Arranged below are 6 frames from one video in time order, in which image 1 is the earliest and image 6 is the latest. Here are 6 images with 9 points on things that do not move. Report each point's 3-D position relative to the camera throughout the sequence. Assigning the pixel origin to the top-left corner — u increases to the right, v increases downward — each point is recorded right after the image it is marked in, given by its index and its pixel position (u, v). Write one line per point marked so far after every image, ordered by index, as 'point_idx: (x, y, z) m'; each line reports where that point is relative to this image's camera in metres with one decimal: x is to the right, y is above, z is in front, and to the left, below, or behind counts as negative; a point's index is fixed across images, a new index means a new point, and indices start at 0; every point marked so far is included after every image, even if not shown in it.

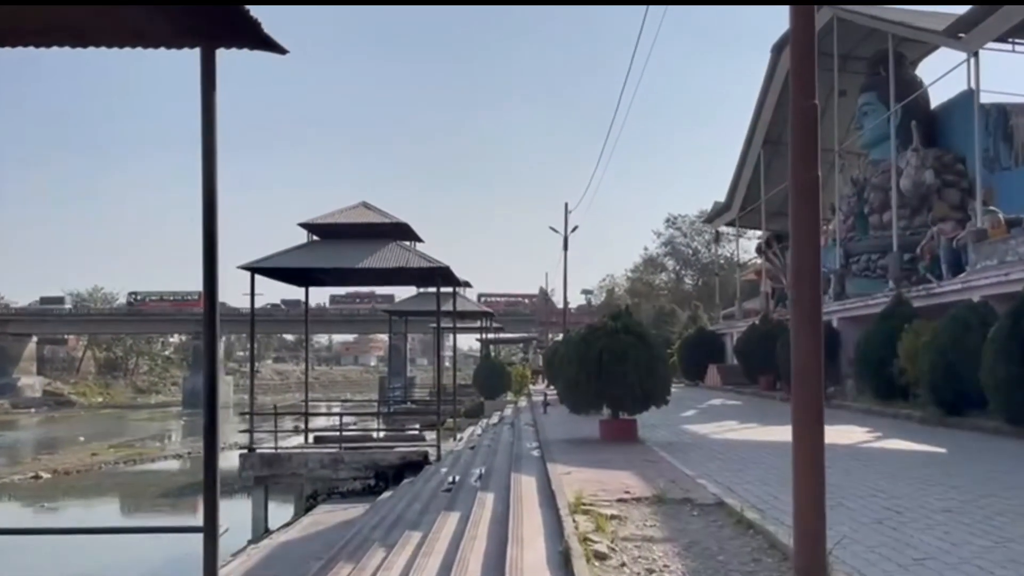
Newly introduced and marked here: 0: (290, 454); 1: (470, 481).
0: (-3.9, -2.9, +16.3) m
1: (-0.5, -2.2, +10.6) m
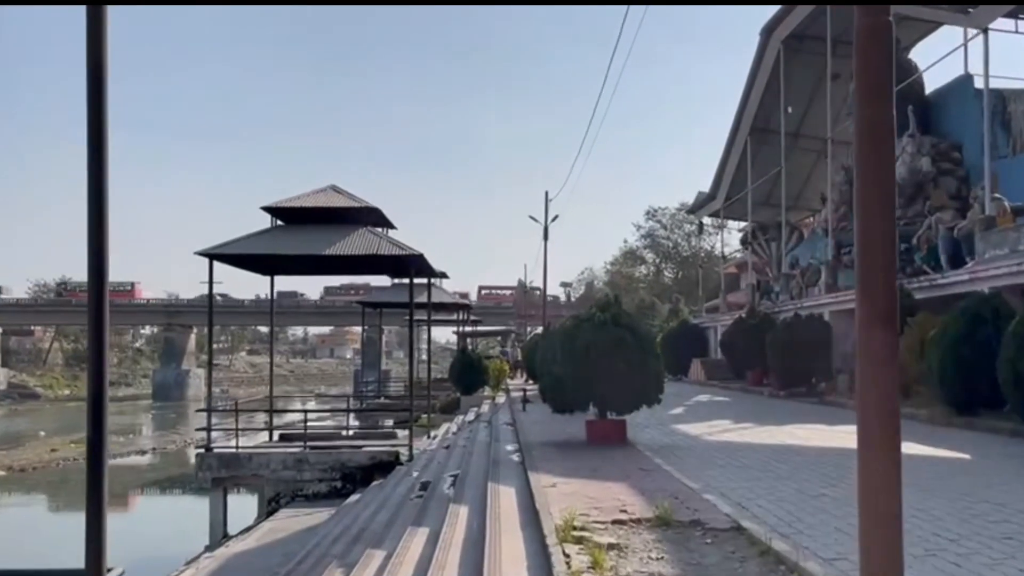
0: (-4.2, -2.7, +15.2) m
1: (-0.7, -2.0, +9.6) m
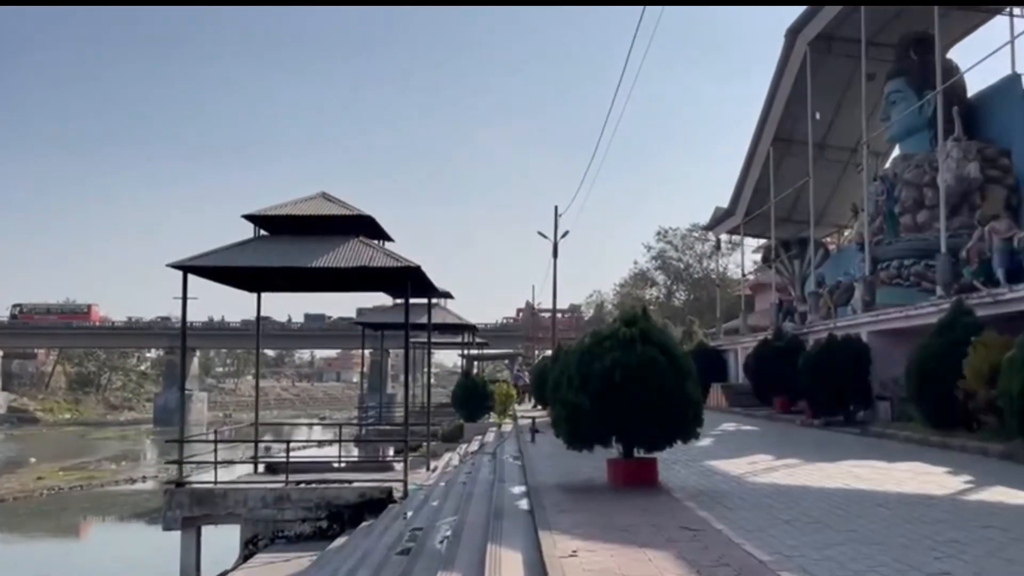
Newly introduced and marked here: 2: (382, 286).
0: (-4.1, -2.9, +13.5) m
1: (-0.7, -2.1, +8.0) m
2: (-2.2, 0.0, +15.6) m
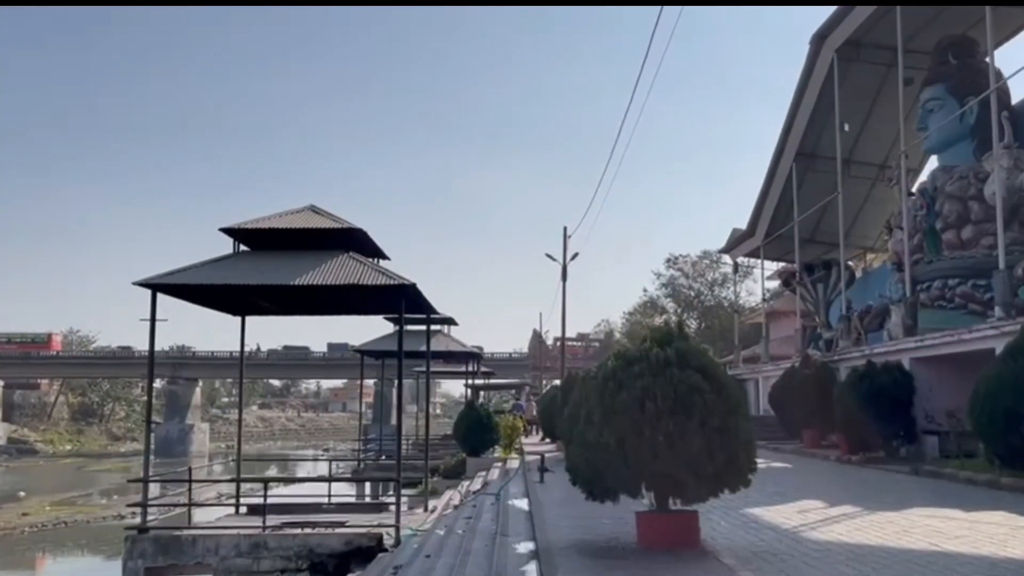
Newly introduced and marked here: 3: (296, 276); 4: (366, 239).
0: (-4.1, -3.2, +12.0) m
1: (-0.6, -2.2, +6.4) m
2: (-2.1, -0.3, +14.1) m
3: (-3.0, +0.2, +12.8) m
4: (-2.2, +0.8, +14.1) m
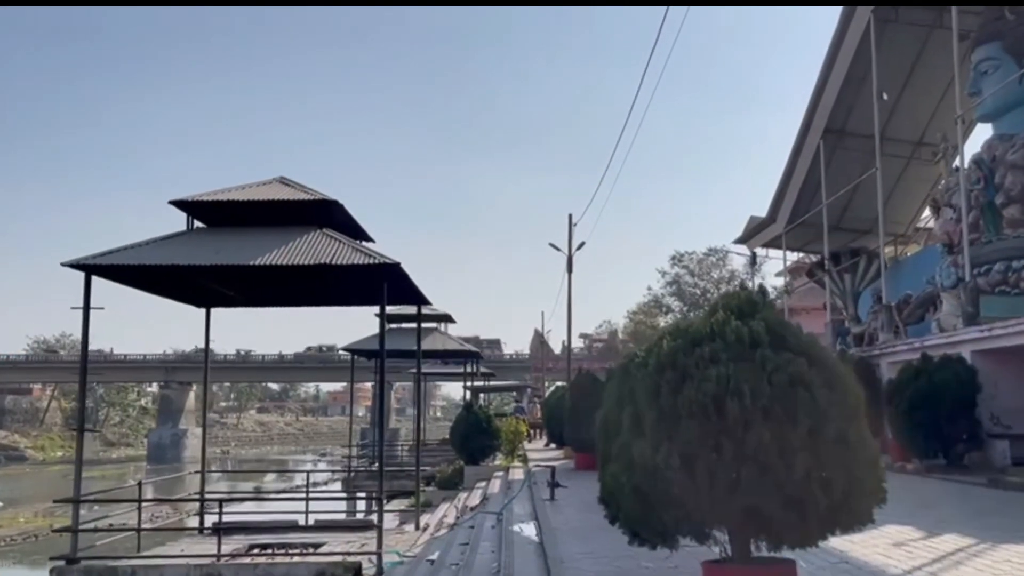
0: (-4.0, -3.0, +9.9) m
1: (-0.6, -2.0, +4.3) m
2: (-2.0, -0.1, +12.0) m
3: (-2.9, +0.4, +10.7) m
4: (-2.2, +1.0, +12.0) m
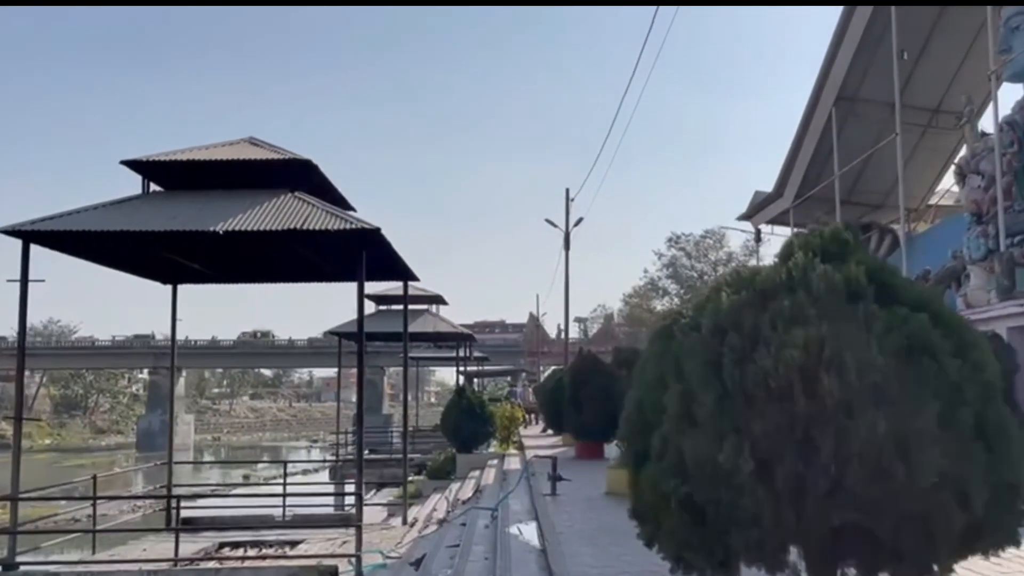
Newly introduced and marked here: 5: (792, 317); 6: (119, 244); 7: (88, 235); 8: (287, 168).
0: (-4.0, -2.7, +8.7) m
1: (-0.6, -1.8, +3.2) m
2: (-2.1, +0.3, +10.8) m
3: (-3.0, +0.7, +9.5) m
4: (-2.2, +1.3, +10.8) m
5: (+0.8, -0.1, +2.9) m
6: (-4.1, +0.5, +9.9) m
7: (-4.2, +0.5, +9.4) m
8: (-2.5, +1.3, +10.6) m
